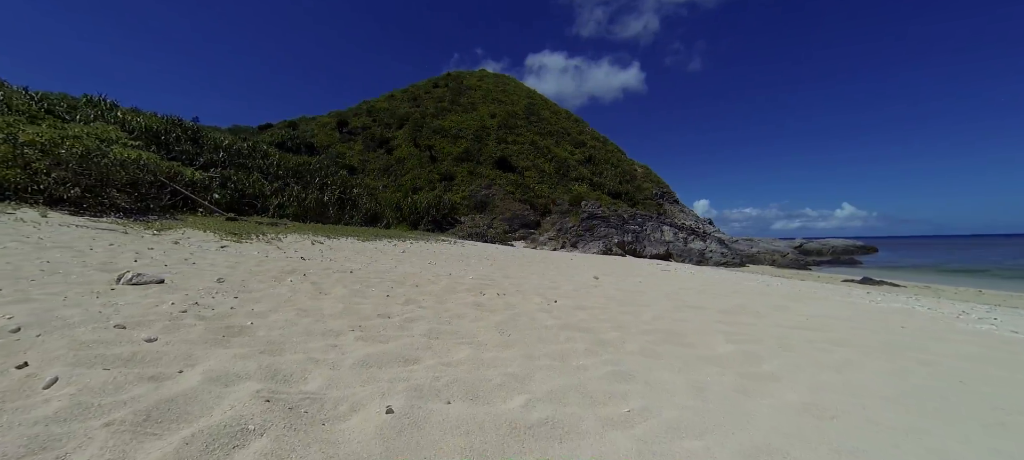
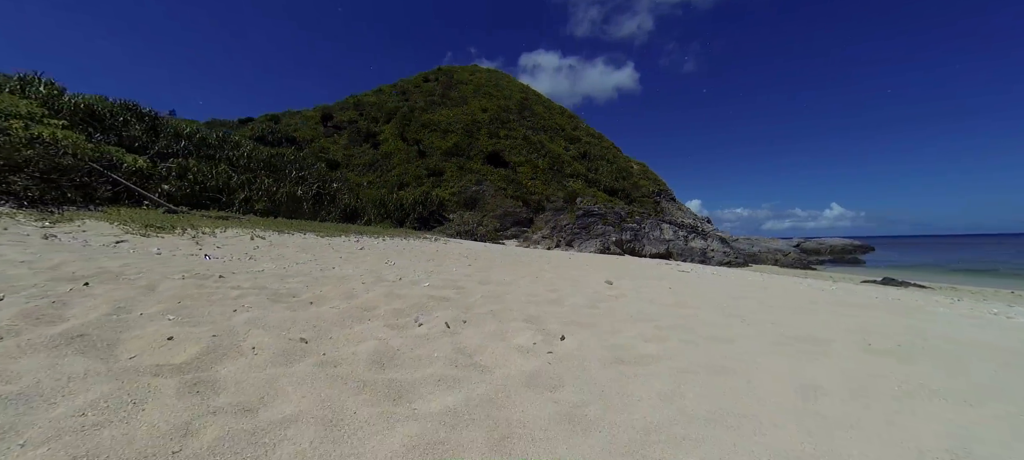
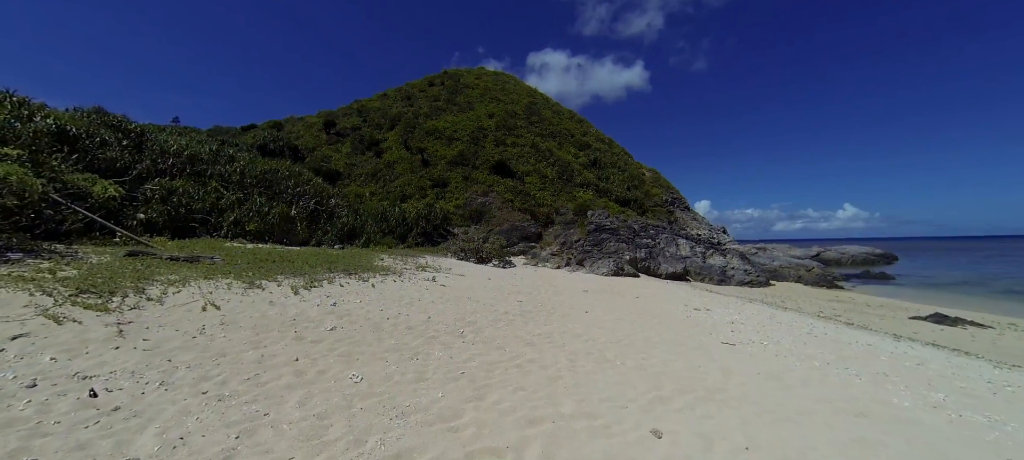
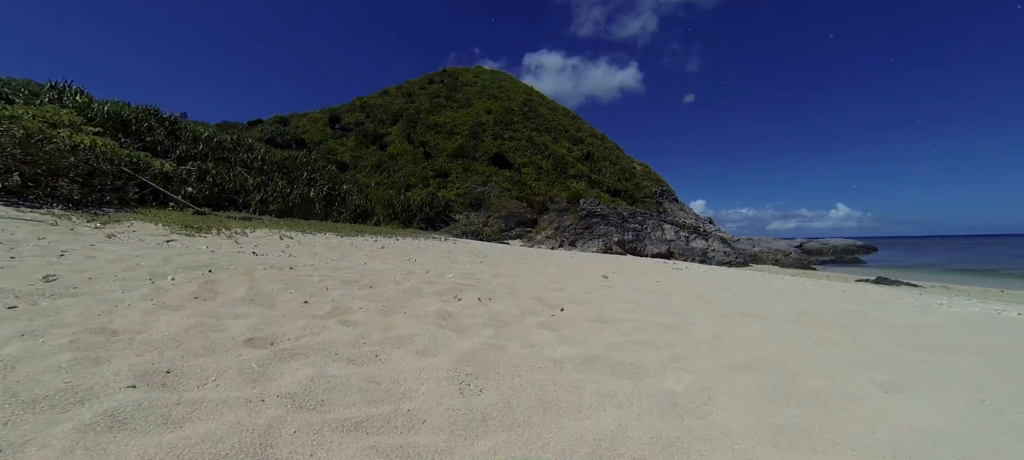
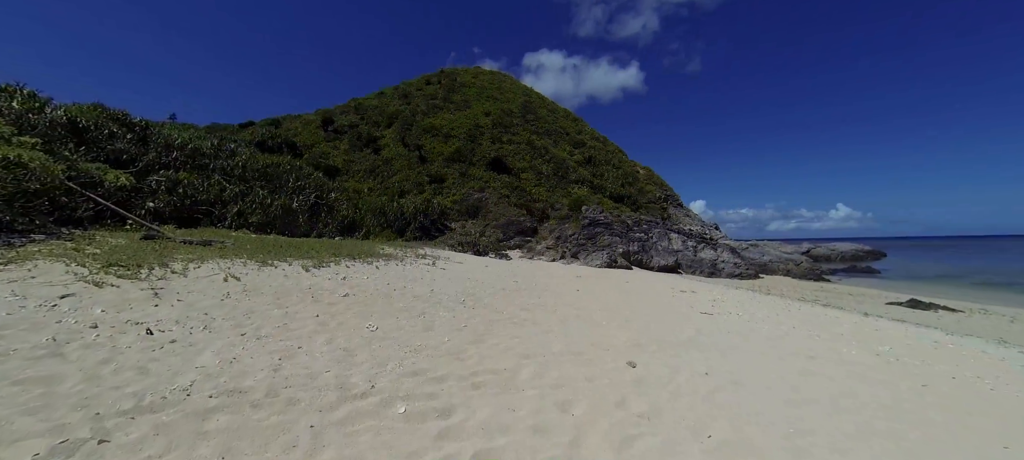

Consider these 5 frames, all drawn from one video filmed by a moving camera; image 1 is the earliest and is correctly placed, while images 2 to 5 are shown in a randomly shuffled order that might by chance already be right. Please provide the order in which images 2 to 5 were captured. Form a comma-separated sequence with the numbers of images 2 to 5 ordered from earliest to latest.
4, 2, 5, 3
